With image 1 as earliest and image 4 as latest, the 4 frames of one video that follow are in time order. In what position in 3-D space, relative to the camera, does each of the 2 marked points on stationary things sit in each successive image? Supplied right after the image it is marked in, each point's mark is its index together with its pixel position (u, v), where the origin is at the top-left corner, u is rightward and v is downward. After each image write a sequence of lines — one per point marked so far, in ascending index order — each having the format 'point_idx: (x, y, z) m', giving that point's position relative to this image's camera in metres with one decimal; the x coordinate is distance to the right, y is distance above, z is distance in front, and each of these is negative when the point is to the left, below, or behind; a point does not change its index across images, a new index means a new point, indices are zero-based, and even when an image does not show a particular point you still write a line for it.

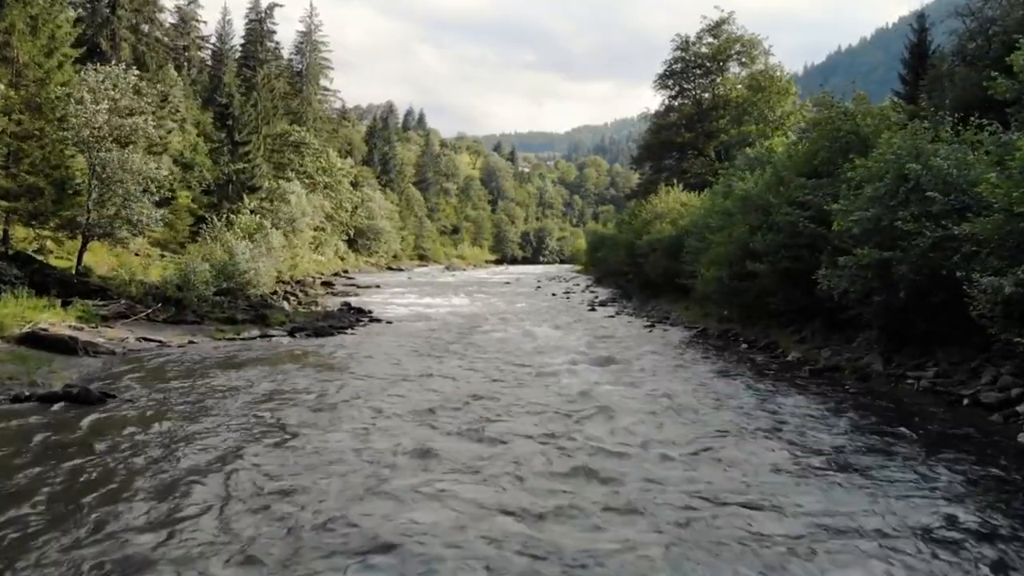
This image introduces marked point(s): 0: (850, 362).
0: (+9.3, -2.0, +18.3) m
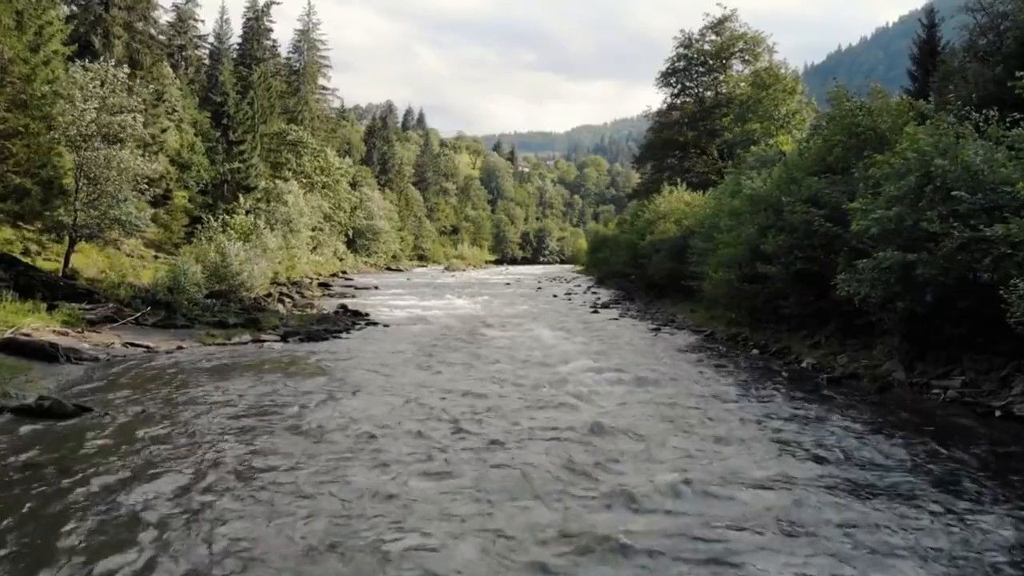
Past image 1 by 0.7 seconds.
0: (+9.4, -2.1, +17.3) m
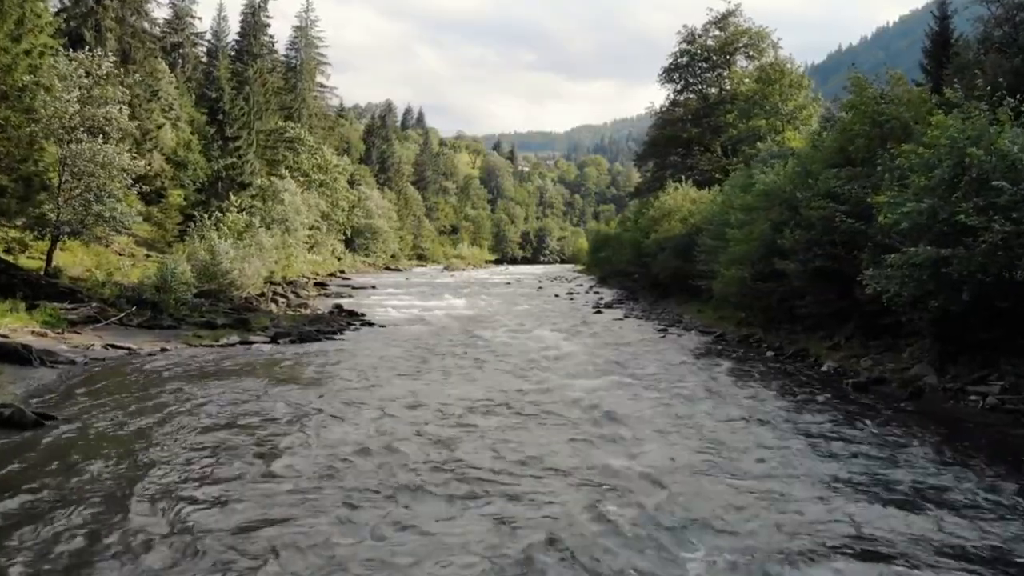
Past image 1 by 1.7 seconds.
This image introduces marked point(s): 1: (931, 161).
0: (+9.4, -2.1, +16.2) m
1: (+9.9, +3.0, +15.6) m
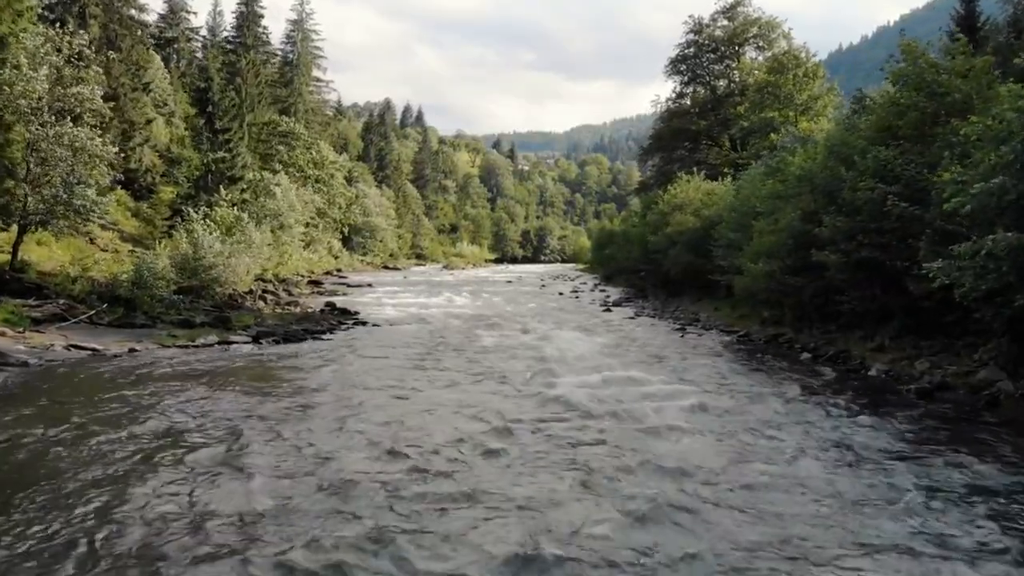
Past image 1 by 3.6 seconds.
0: (+9.6, -1.9, +14.1) m
1: (+10.1, +3.2, +13.5) m
